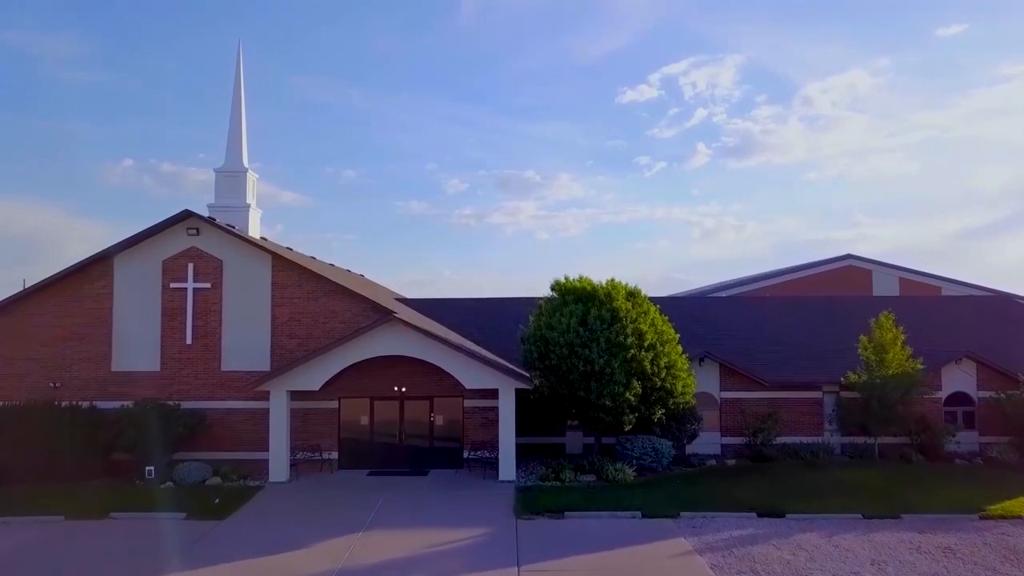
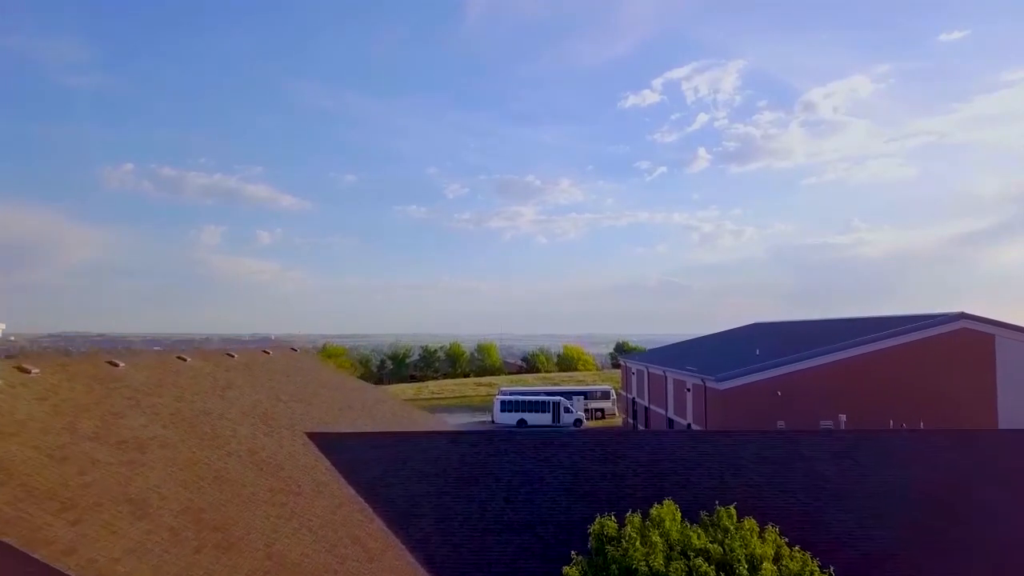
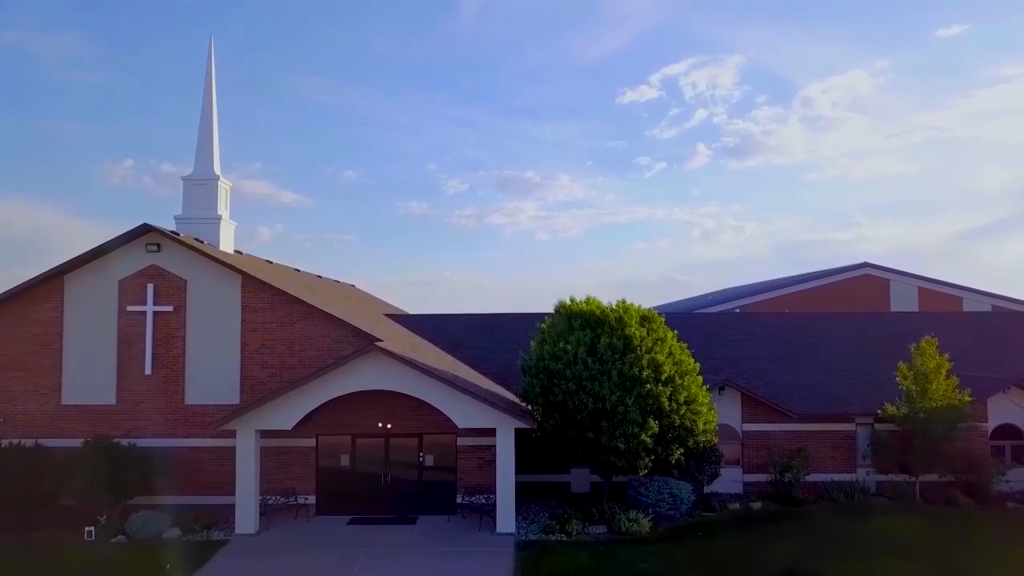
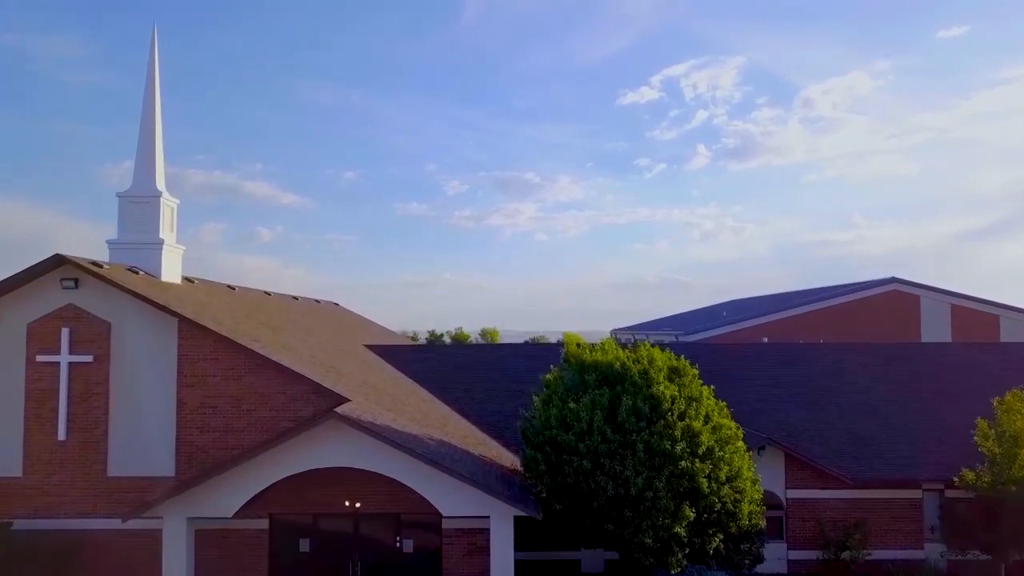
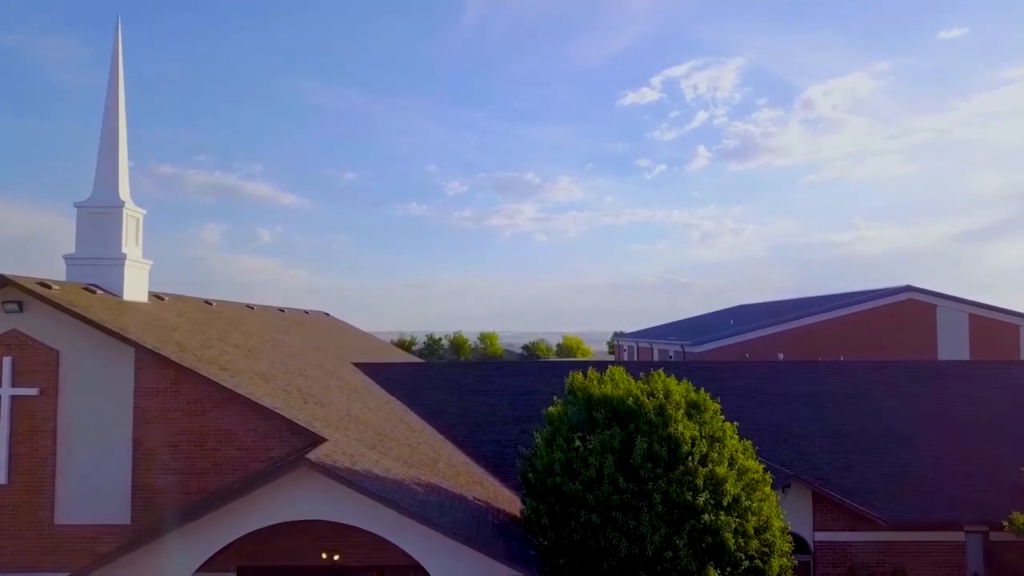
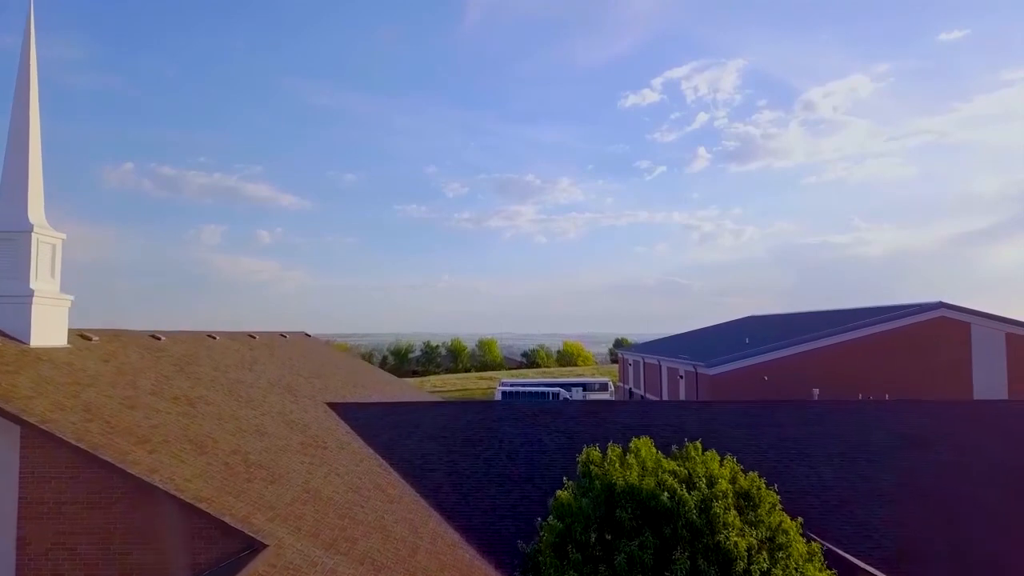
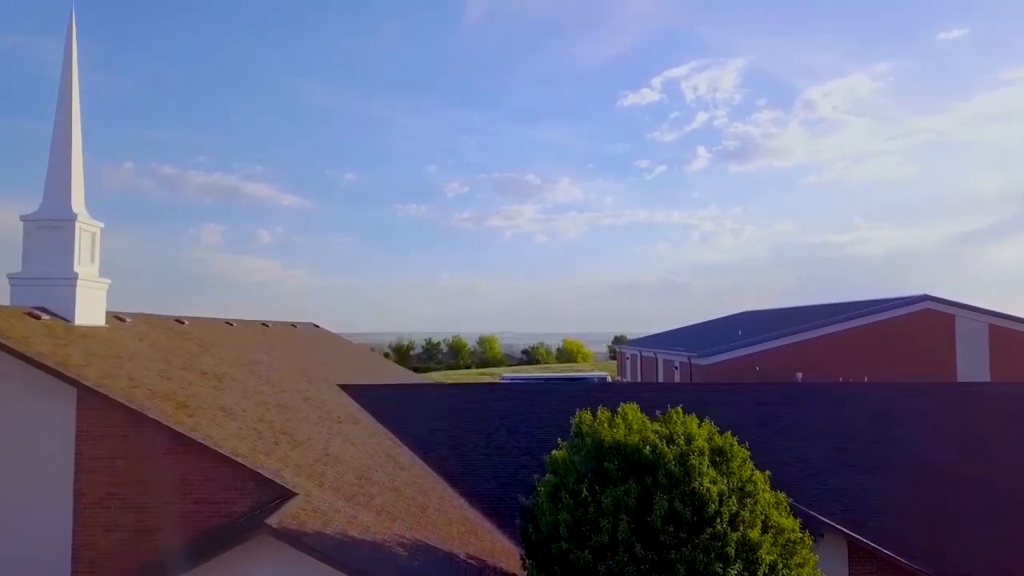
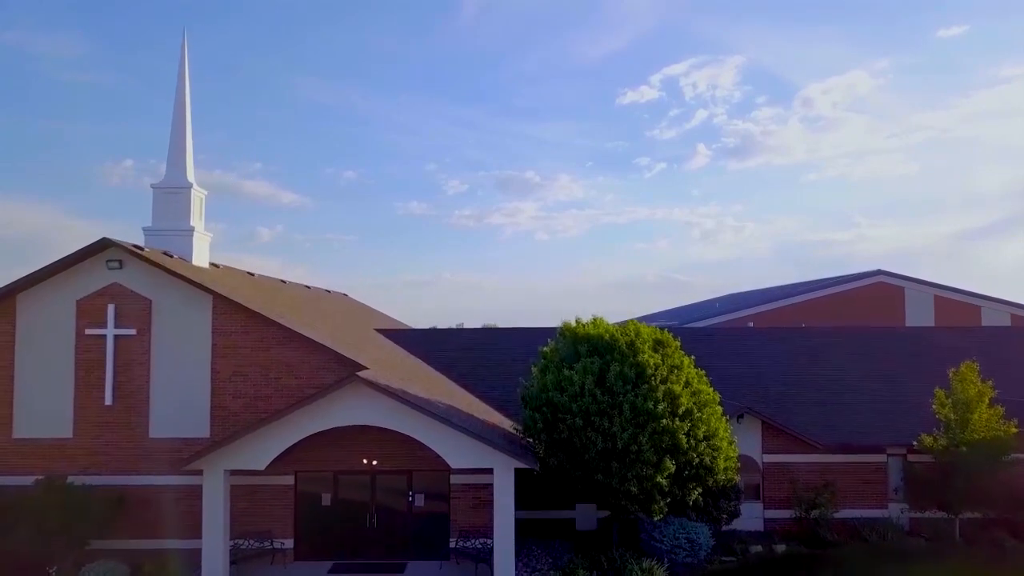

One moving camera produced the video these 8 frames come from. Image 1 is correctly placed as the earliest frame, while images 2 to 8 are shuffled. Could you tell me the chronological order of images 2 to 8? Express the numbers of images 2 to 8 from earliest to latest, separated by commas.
3, 8, 4, 5, 7, 6, 2
